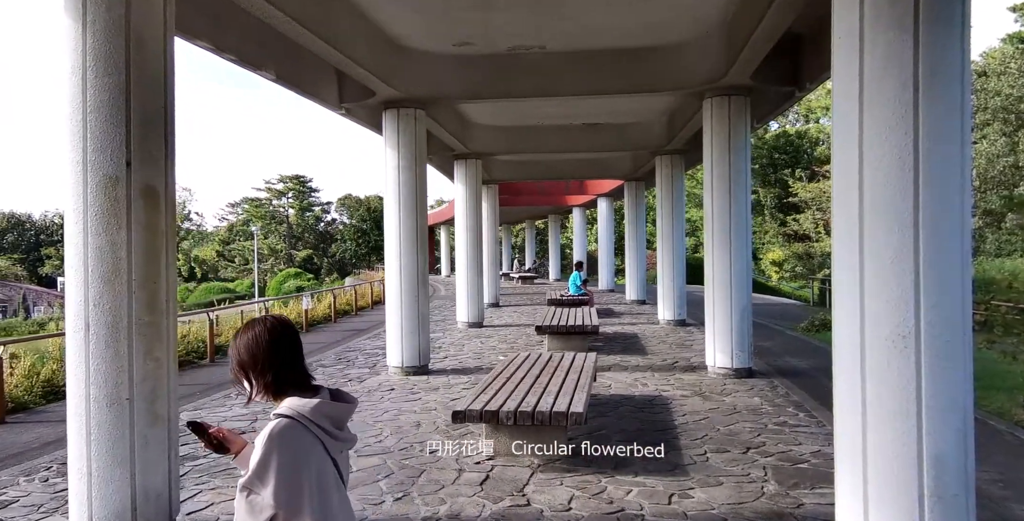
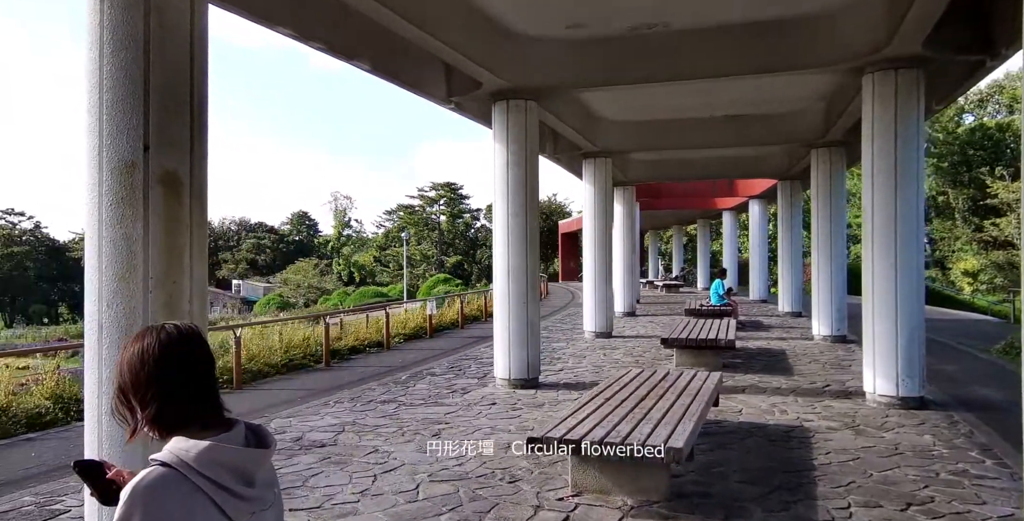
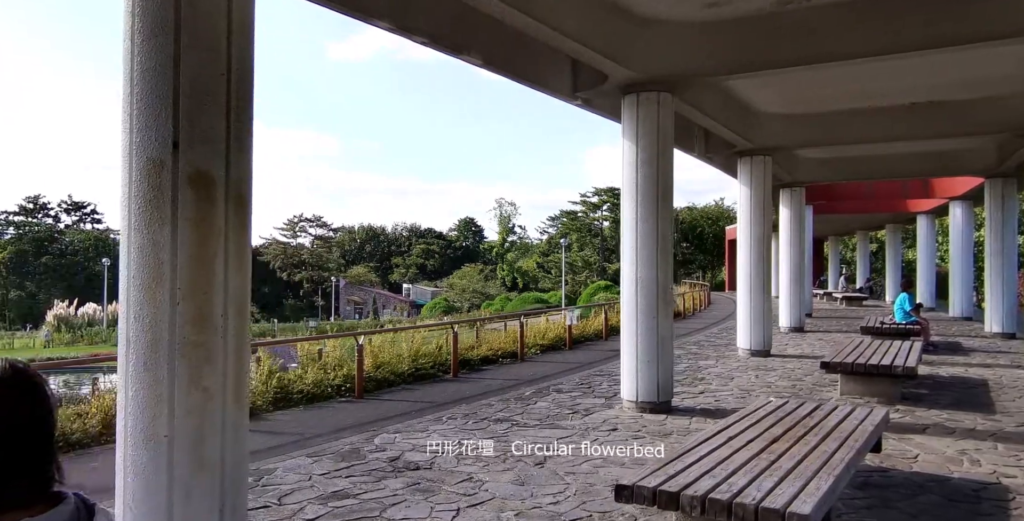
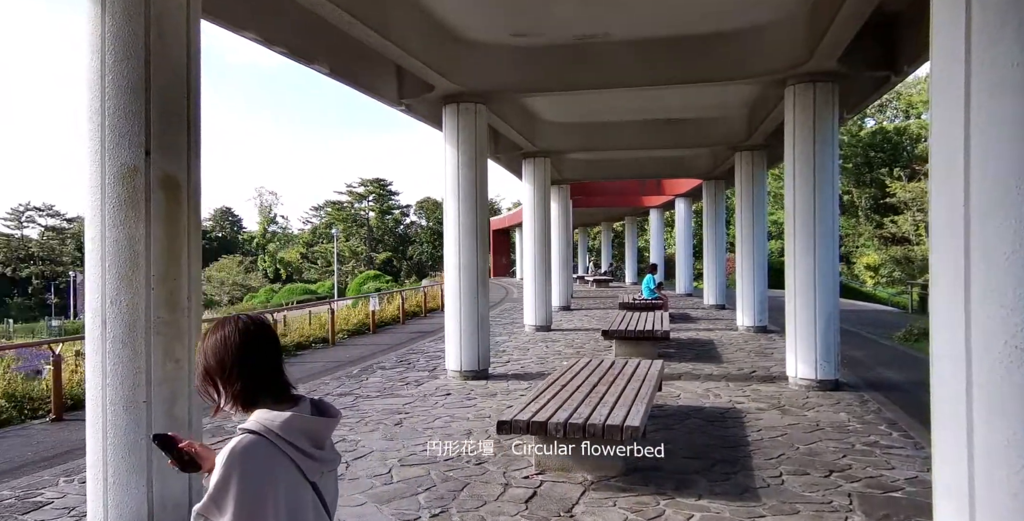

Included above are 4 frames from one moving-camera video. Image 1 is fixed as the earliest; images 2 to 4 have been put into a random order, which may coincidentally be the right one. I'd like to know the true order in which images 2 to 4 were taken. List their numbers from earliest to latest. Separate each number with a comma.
4, 2, 3
